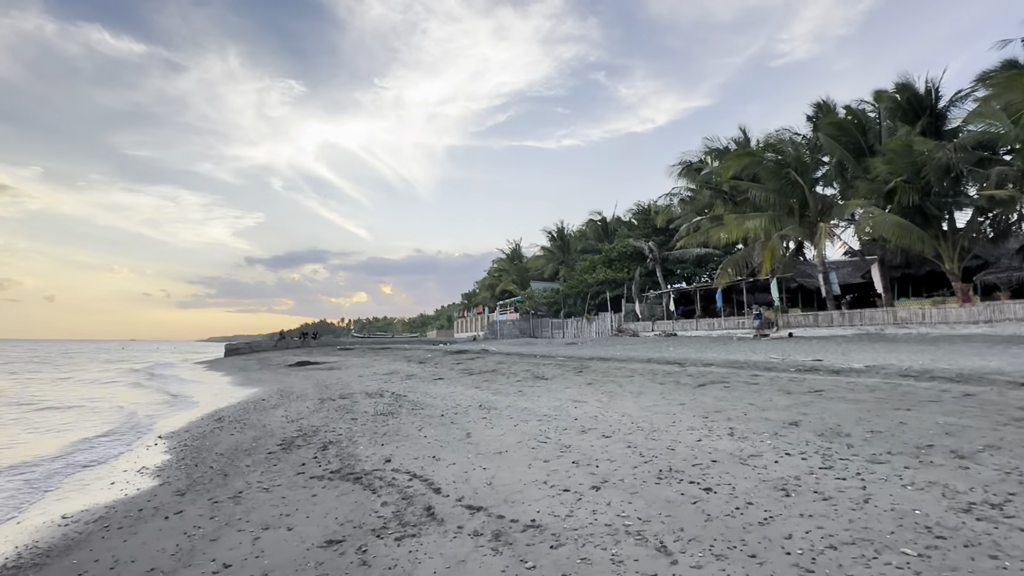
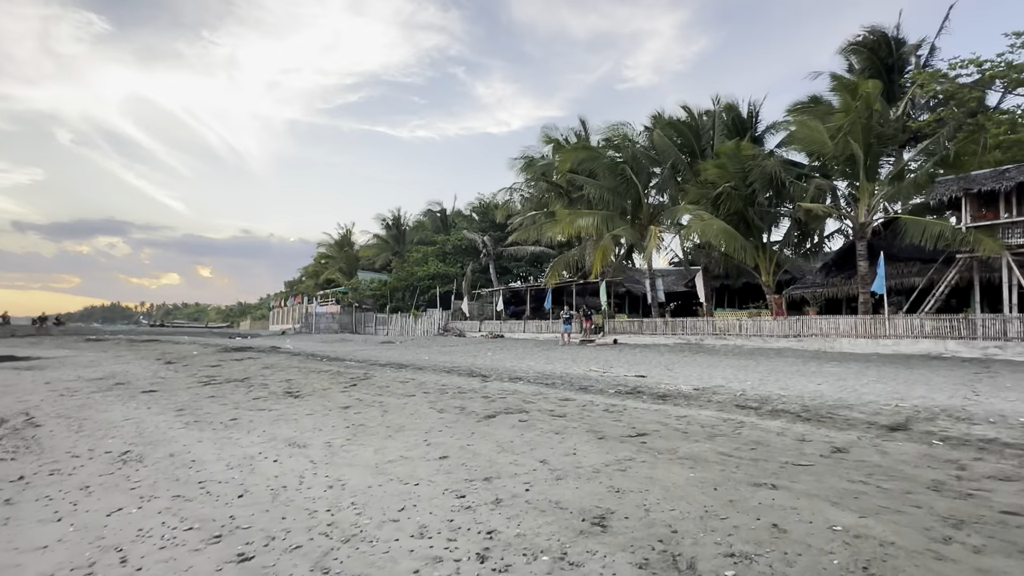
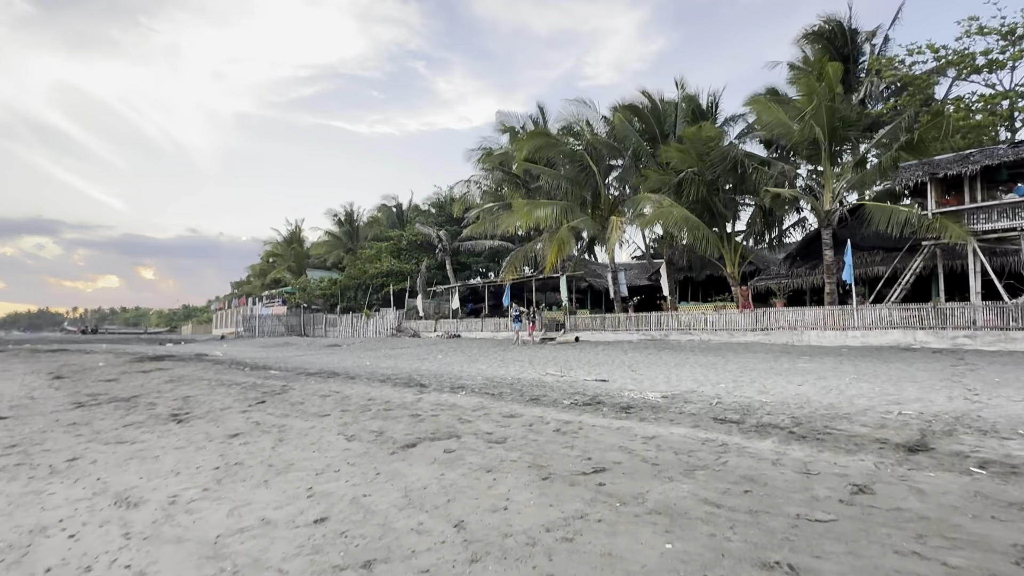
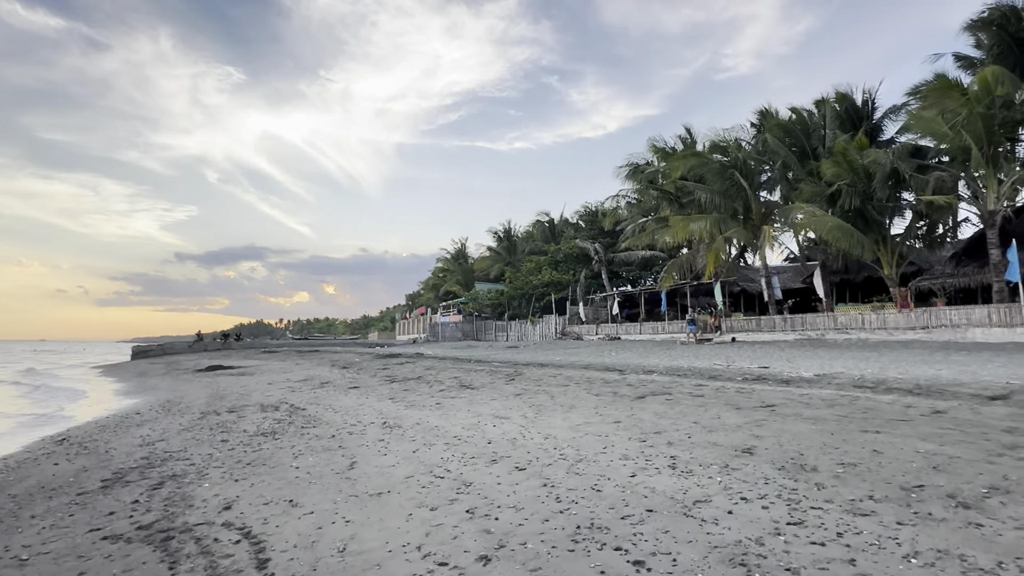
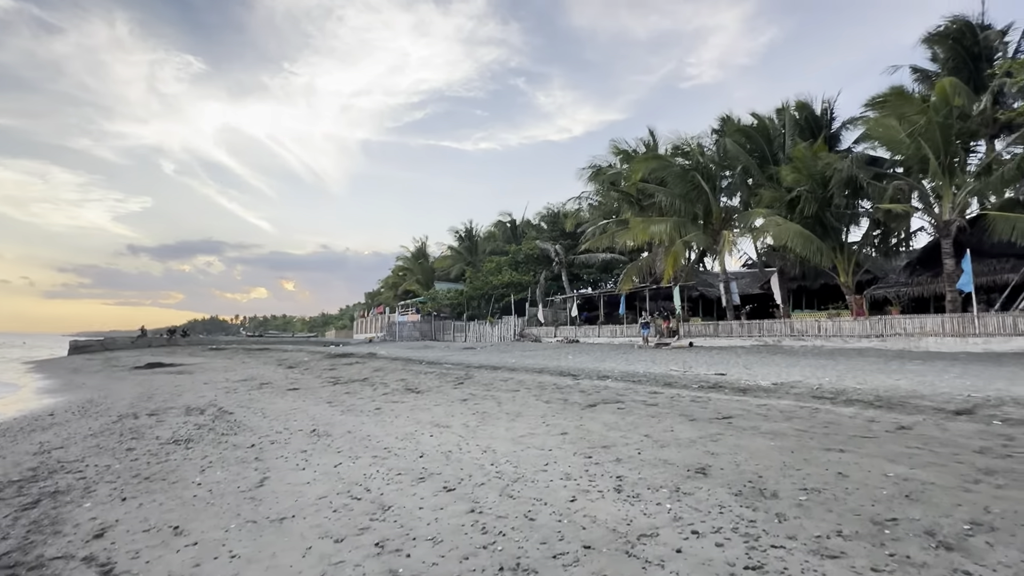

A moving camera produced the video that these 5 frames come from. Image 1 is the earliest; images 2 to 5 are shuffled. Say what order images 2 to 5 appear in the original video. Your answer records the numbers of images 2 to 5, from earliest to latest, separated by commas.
4, 5, 2, 3
